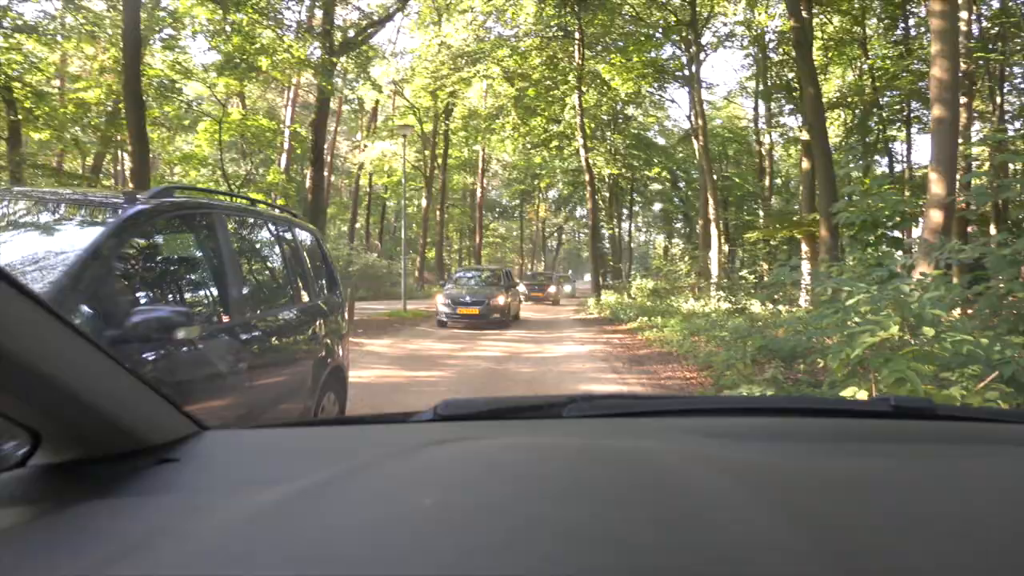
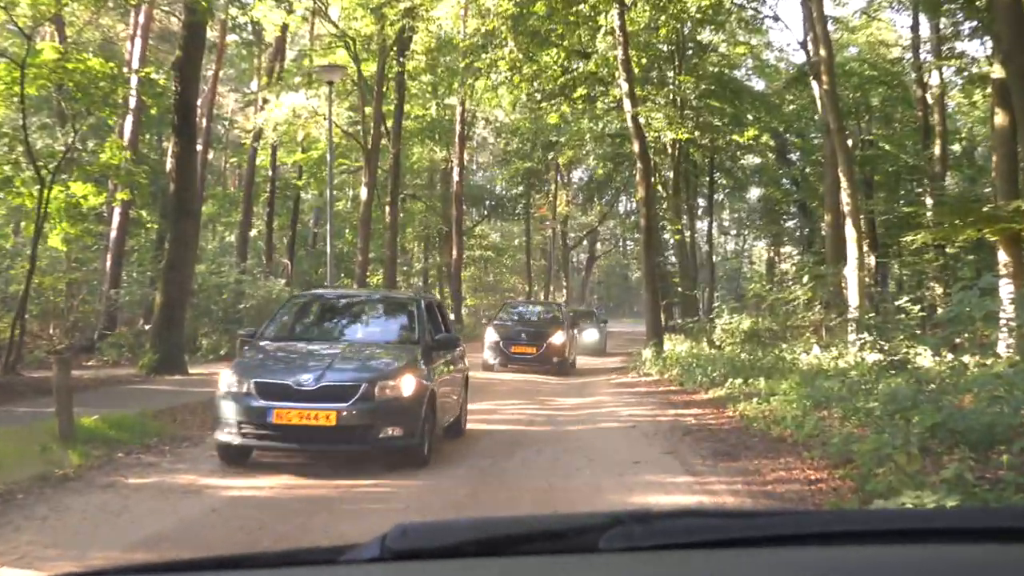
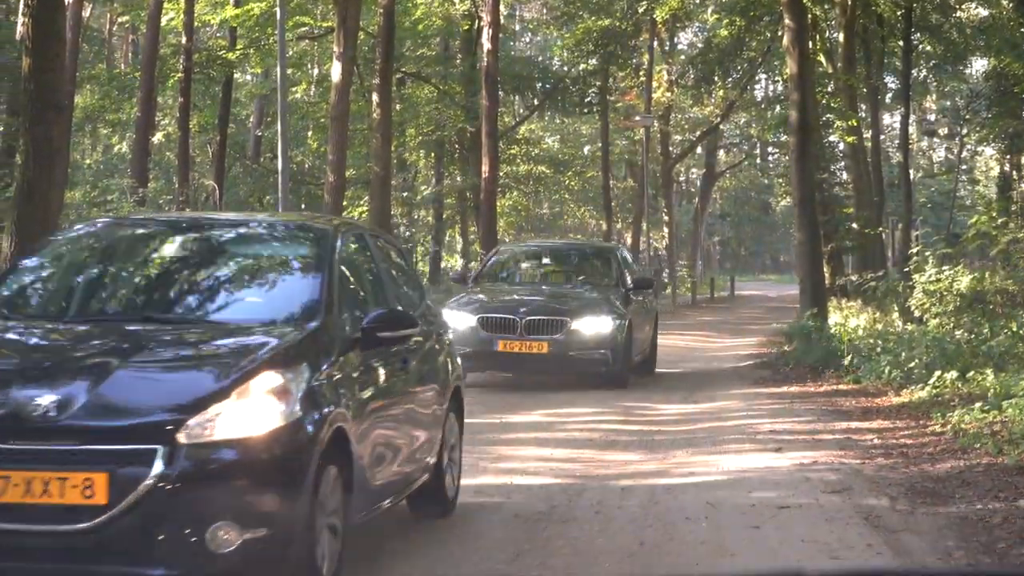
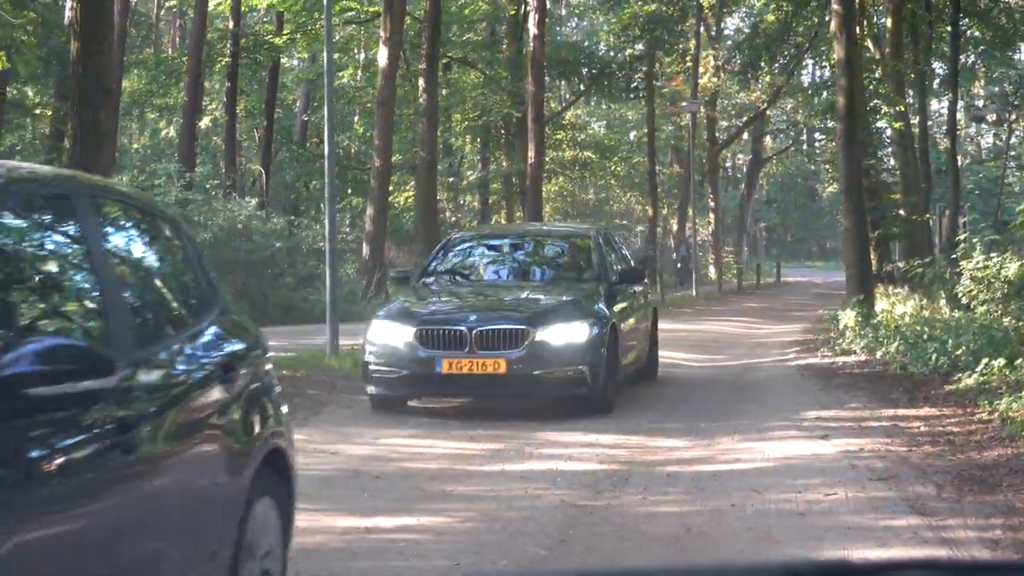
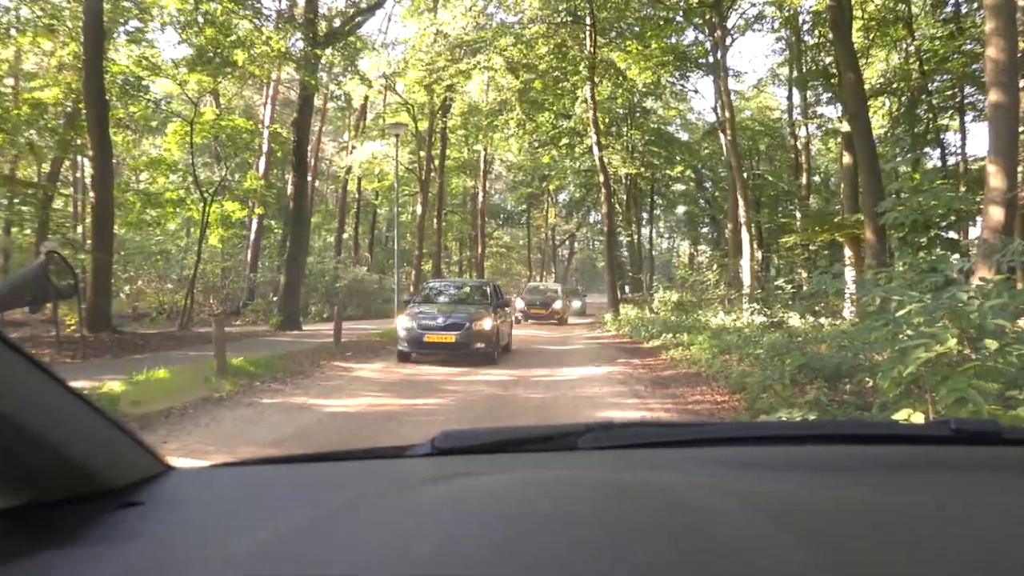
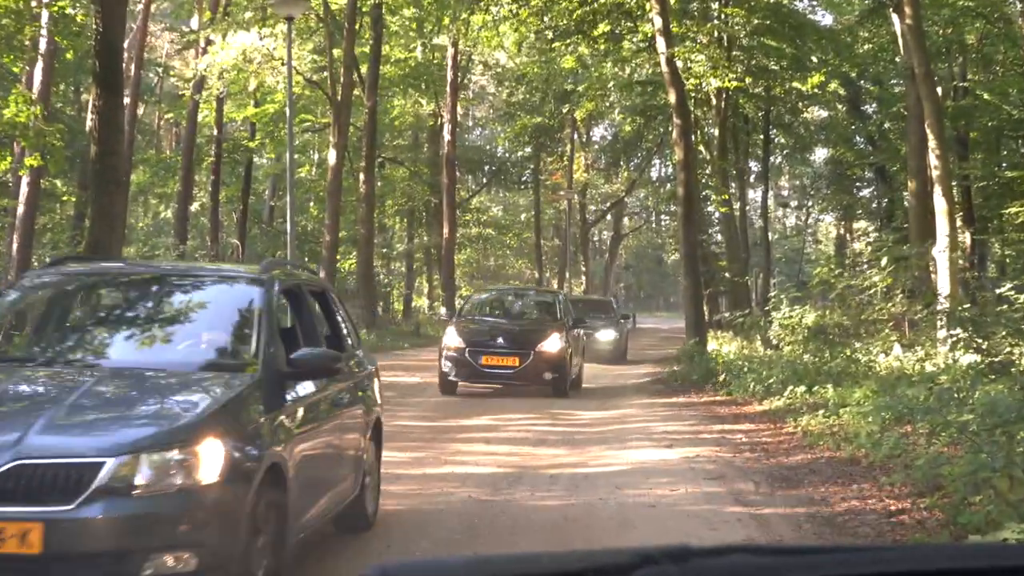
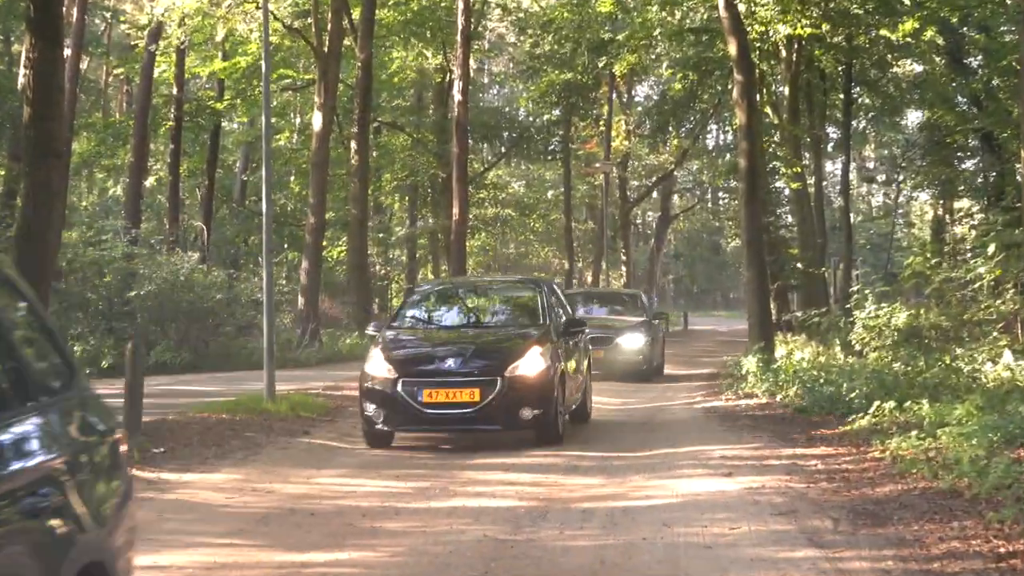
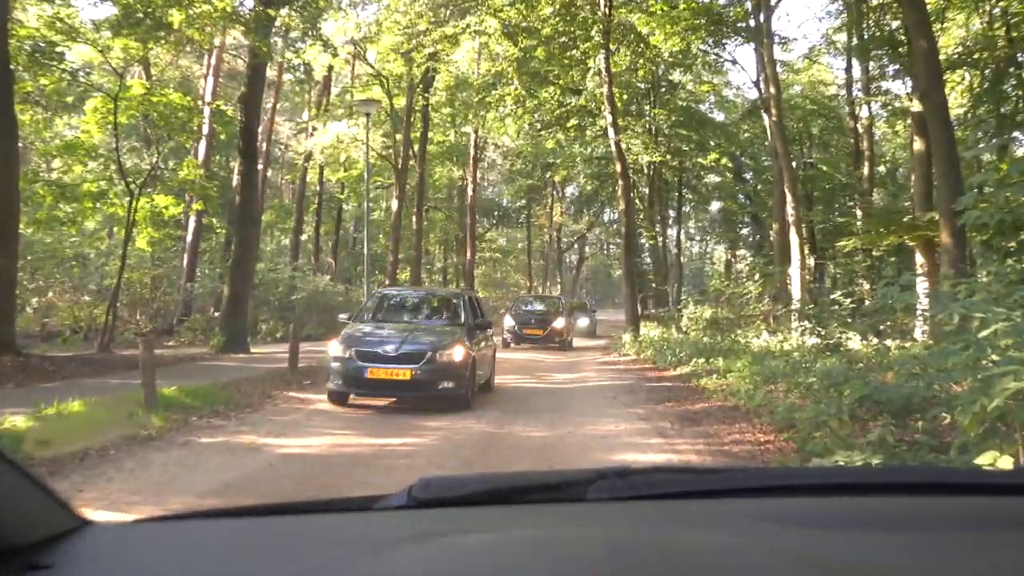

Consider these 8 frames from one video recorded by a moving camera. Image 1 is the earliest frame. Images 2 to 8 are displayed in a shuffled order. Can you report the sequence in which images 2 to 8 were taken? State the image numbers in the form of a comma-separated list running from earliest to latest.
5, 8, 2, 6, 7, 3, 4
